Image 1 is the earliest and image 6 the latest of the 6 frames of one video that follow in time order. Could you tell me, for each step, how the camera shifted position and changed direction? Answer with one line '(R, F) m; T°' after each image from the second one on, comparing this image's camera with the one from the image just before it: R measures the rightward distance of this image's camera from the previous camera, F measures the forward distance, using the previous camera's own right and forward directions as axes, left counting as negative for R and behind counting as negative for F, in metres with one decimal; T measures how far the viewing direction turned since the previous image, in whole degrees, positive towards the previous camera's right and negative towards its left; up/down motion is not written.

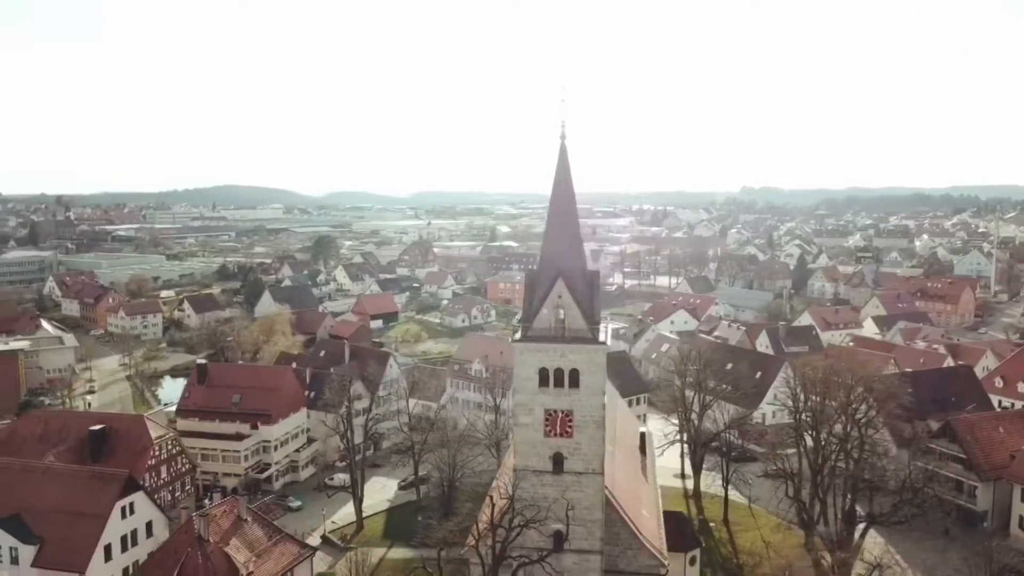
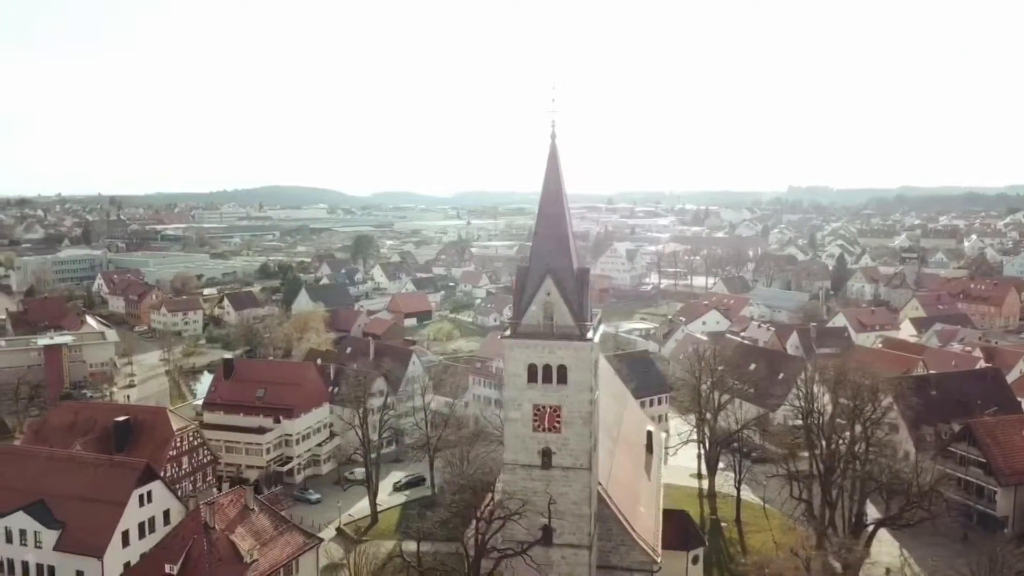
(+1.5, -0.3) m; -3°
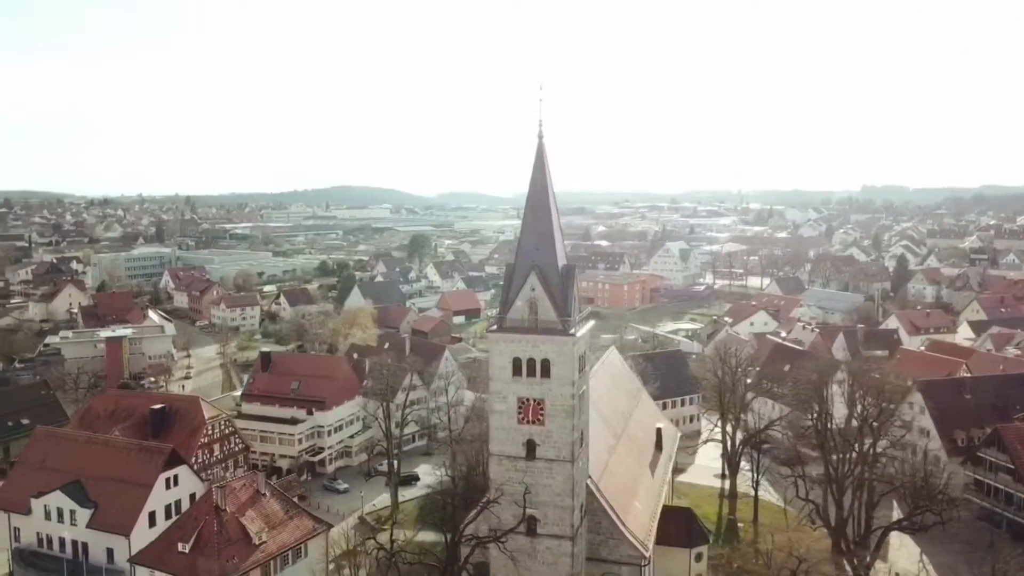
(+2.2, -0.5) m; -4°
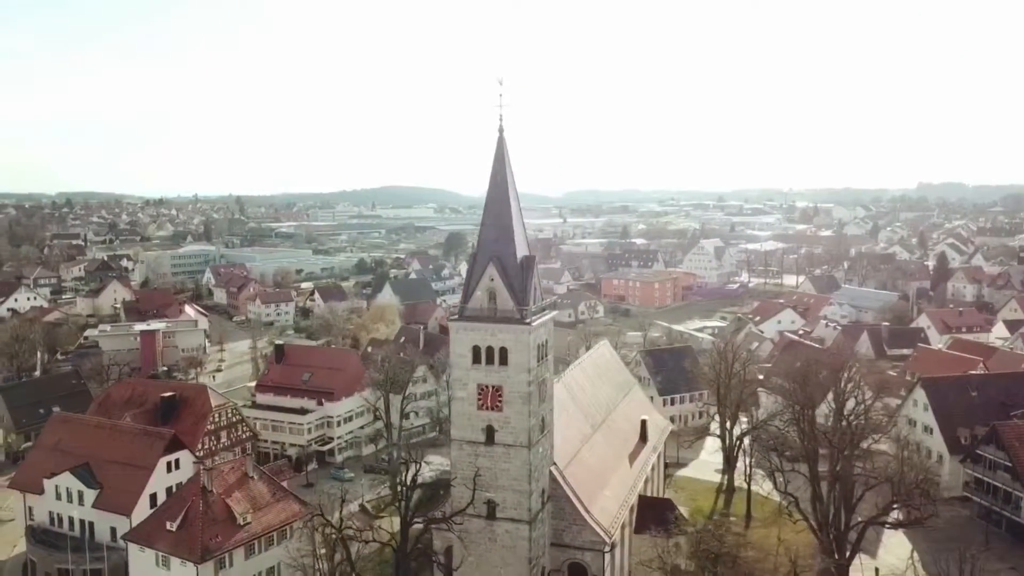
(+2.5, -0.5) m; -3°
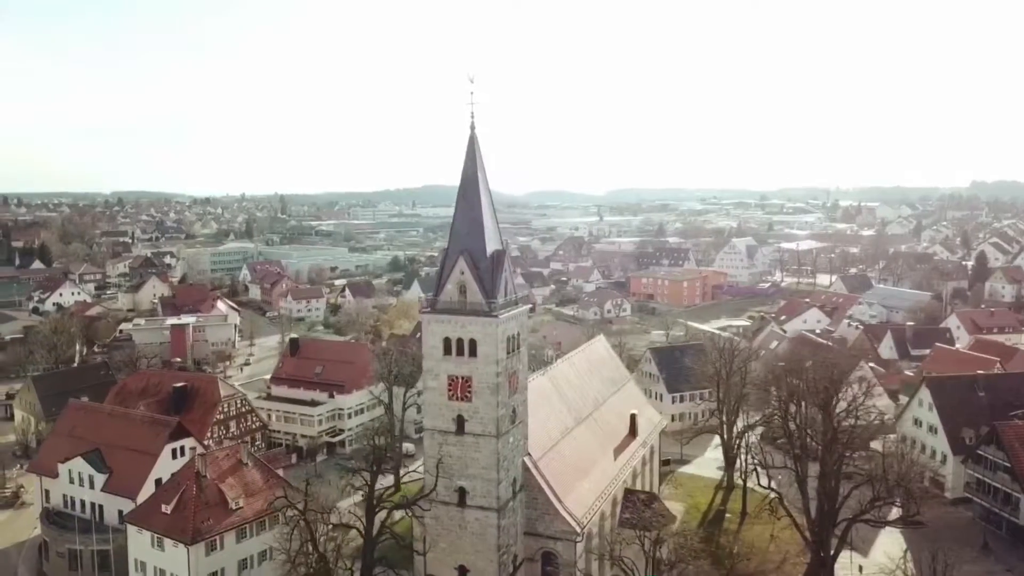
(+2.1, -0.5) m; -3°
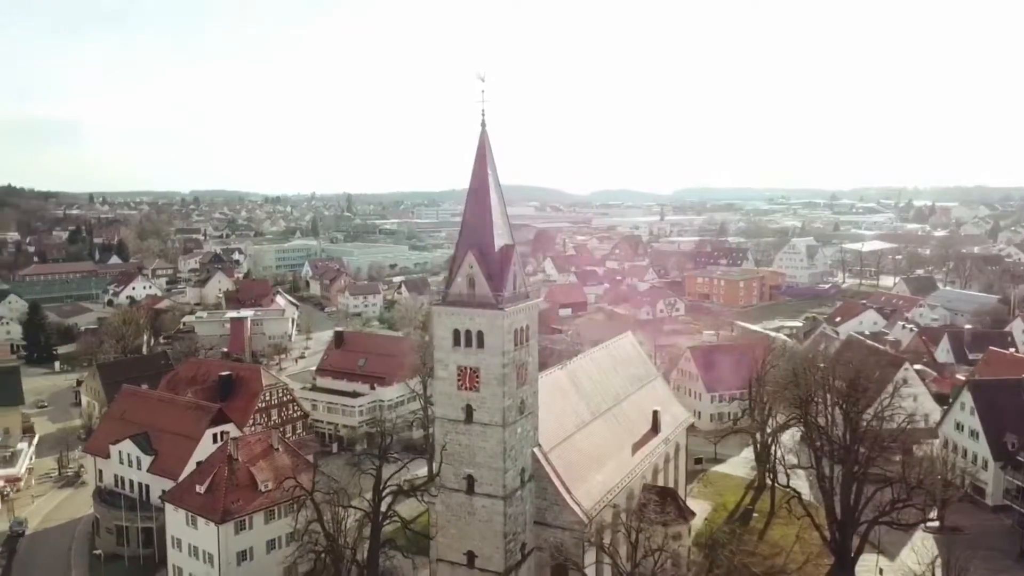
(+1.7, -0.5) m; -5°
